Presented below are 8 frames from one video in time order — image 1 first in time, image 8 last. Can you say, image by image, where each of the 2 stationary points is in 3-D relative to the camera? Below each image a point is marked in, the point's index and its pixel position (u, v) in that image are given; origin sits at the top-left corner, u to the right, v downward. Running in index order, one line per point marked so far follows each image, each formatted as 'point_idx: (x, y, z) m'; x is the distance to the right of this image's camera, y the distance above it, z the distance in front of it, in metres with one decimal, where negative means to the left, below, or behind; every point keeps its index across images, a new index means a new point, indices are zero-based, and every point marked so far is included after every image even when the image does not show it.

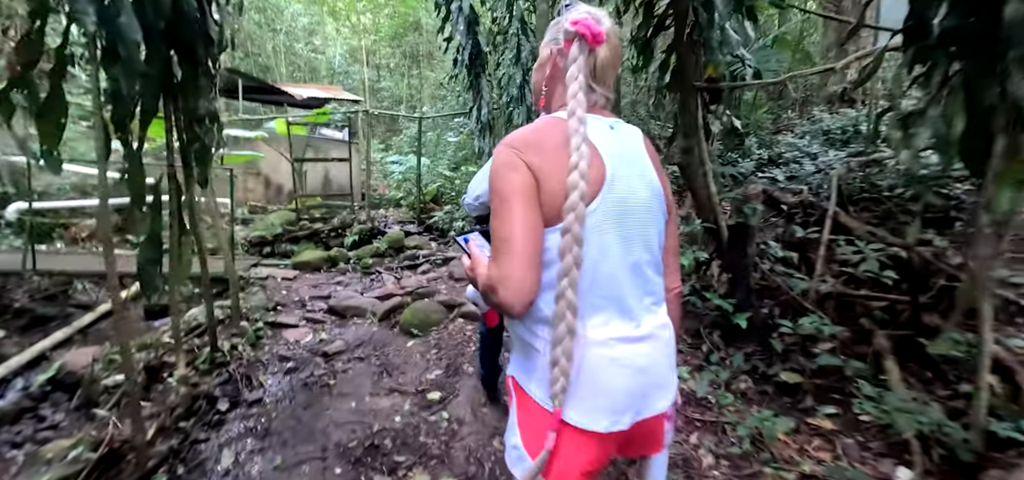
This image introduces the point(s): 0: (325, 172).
0: (-3.2, +1.2, +7.8) m
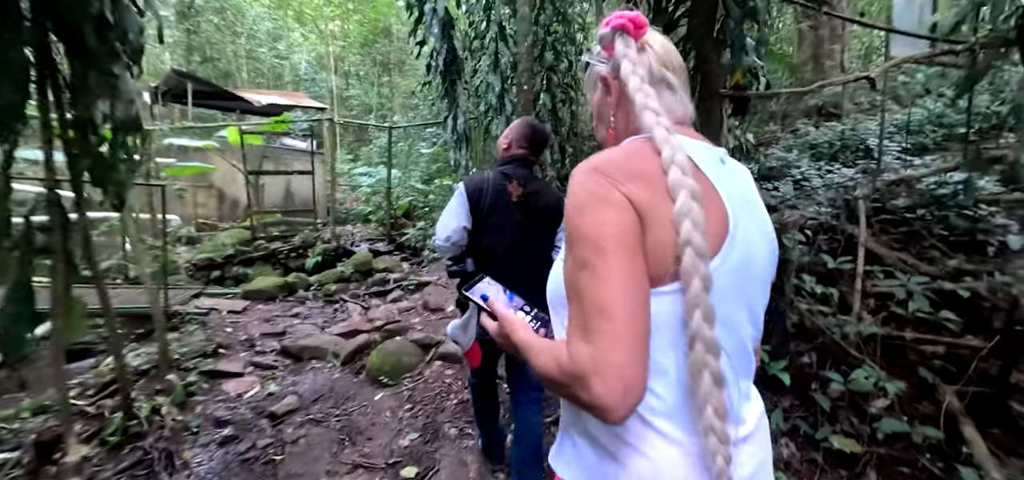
0: (-3.5, +0.9, +7.1) m
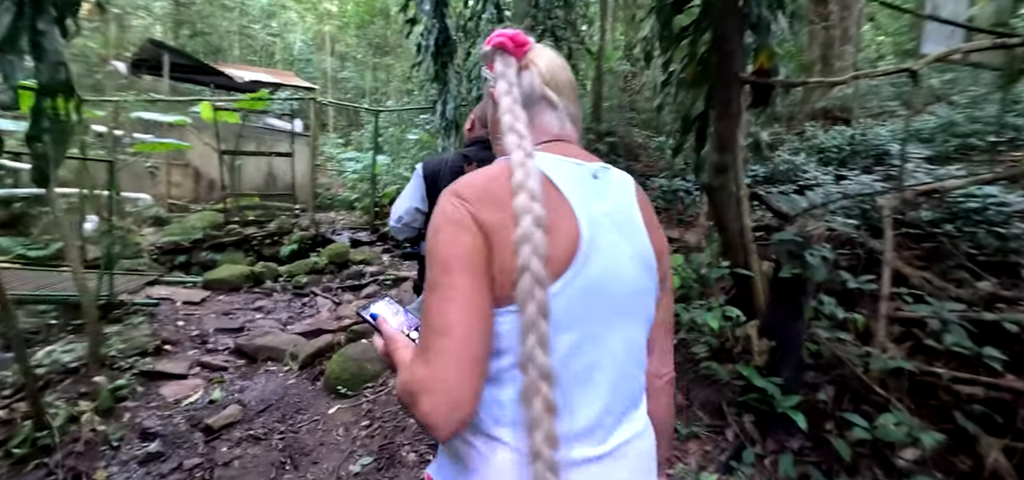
0: (-3.6, +1.1, +6.8) m
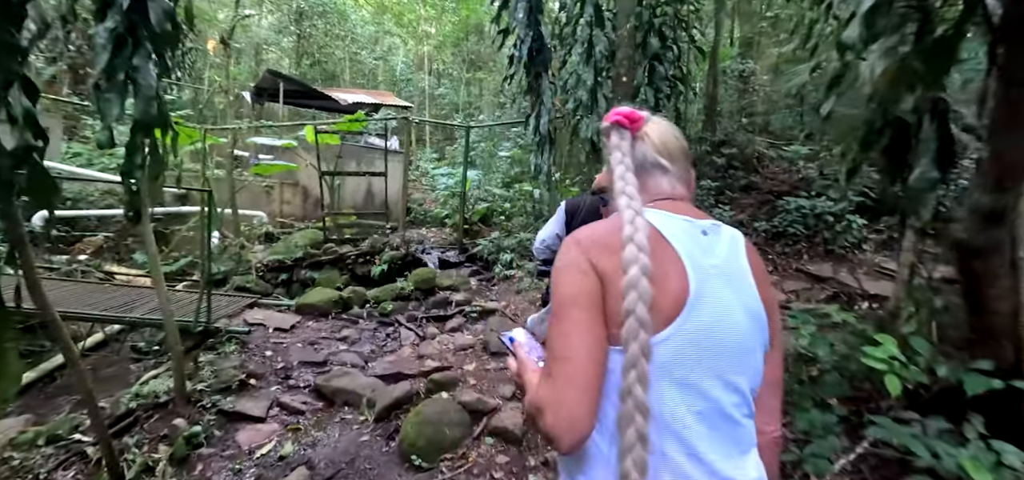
0: (-2.2, +0.8, +6.9) m
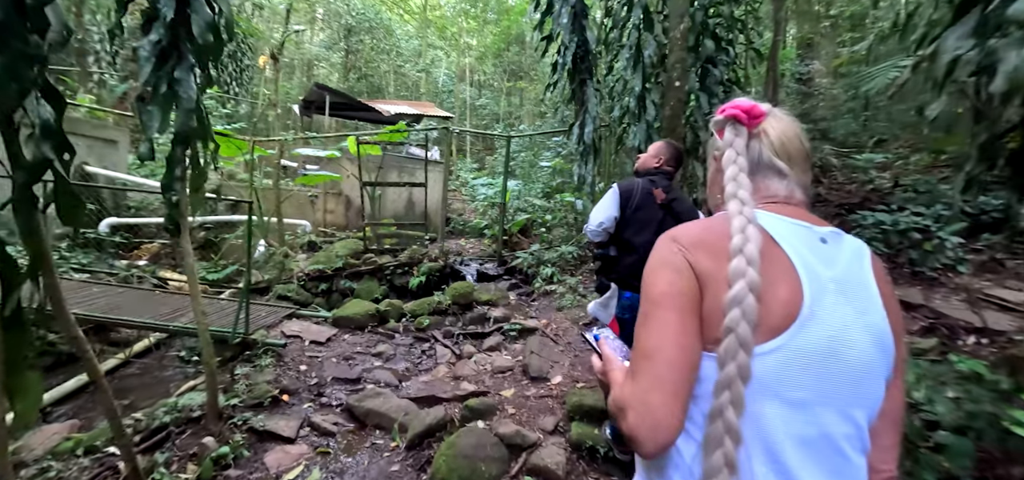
0: (-1.6, +0.7, +6.9) m
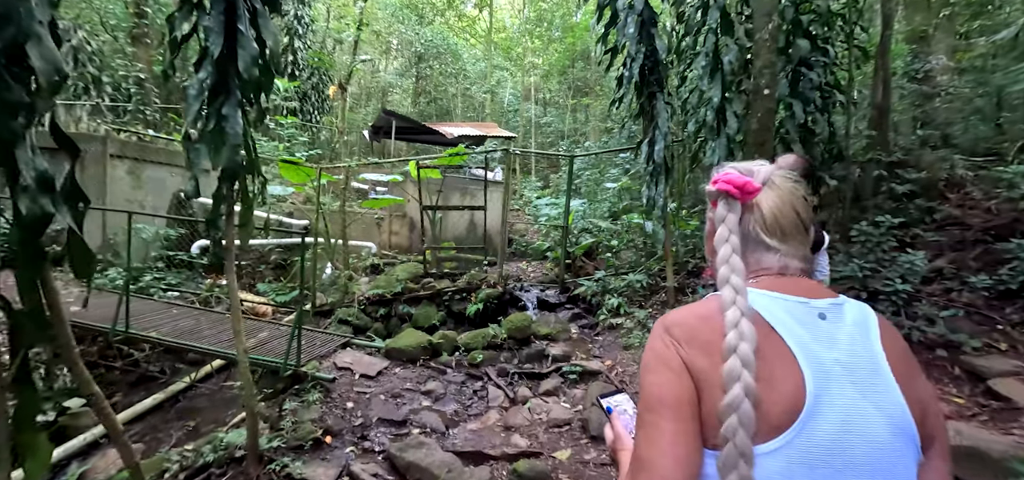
0: (-0.7, +0.4, +6.8) m
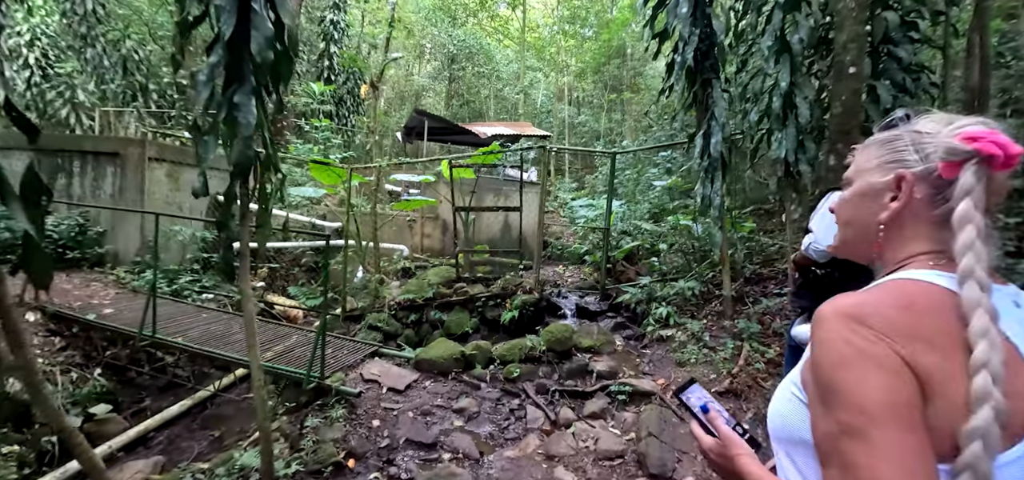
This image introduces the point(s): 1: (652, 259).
0: (-0.2, +0.3, +6.6) m
1: (+1.5, -0.2, +4.8) m
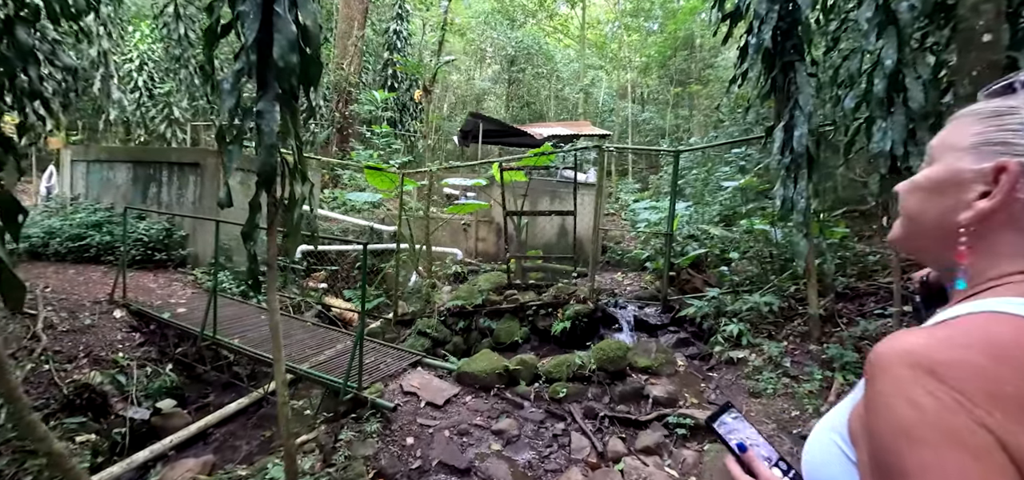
0: (+0.6, +0.3, +6.3) m
1: (+2.0, -0.3, +4.3) m
